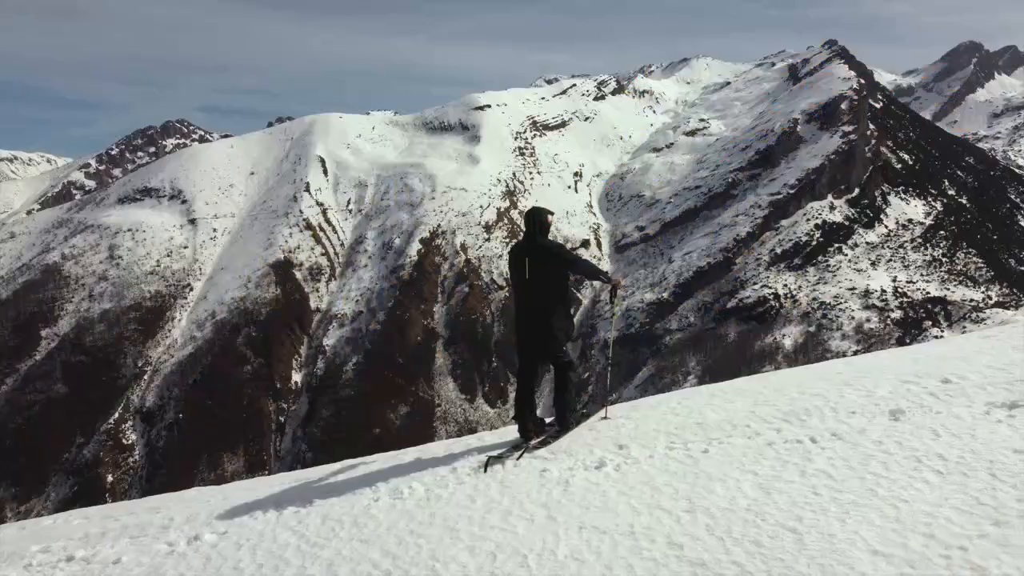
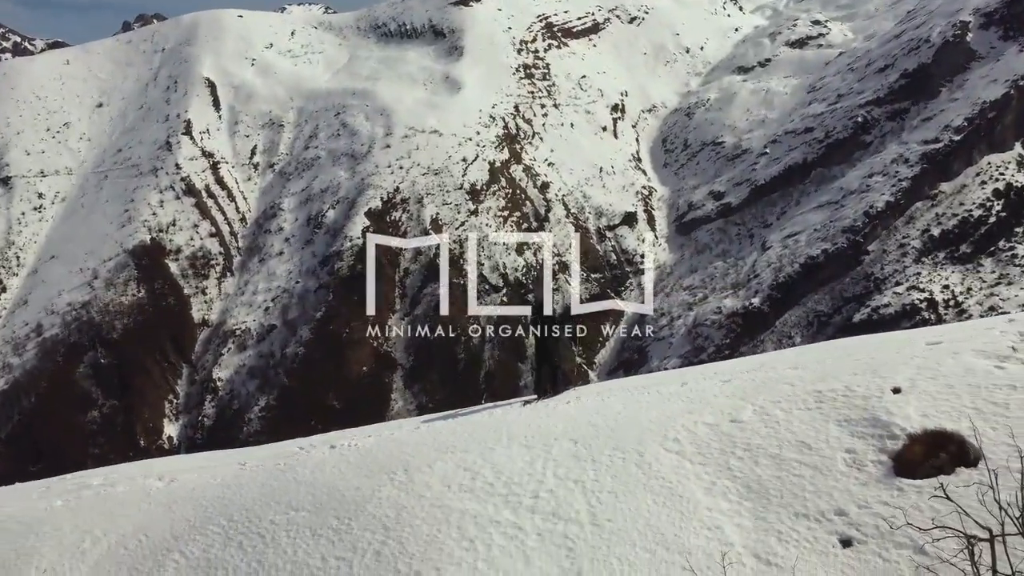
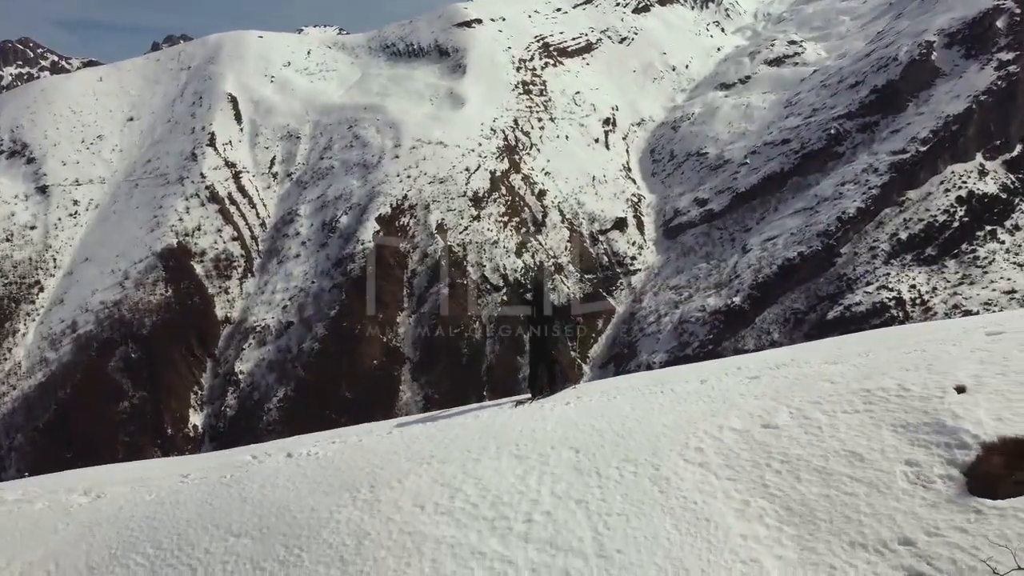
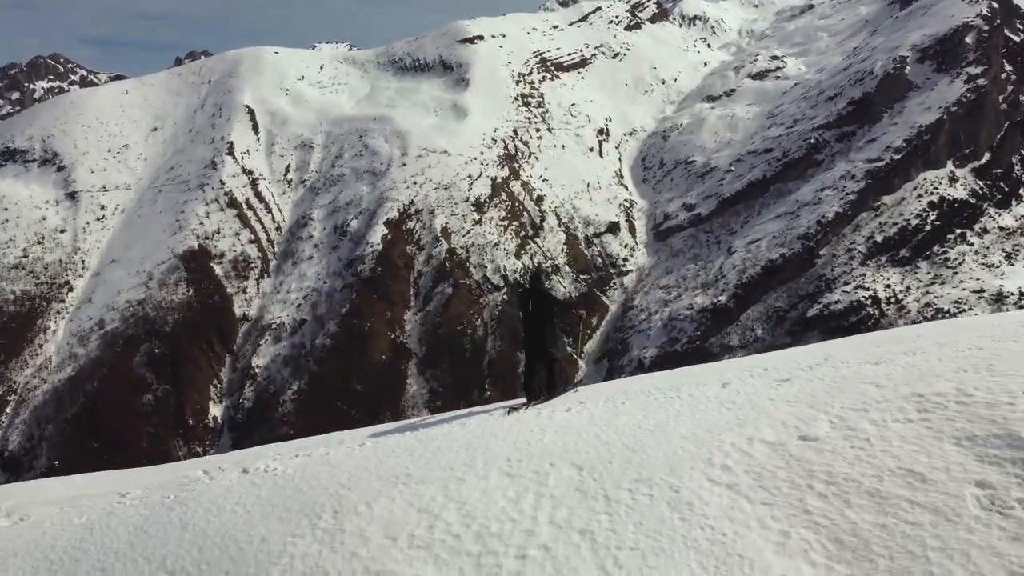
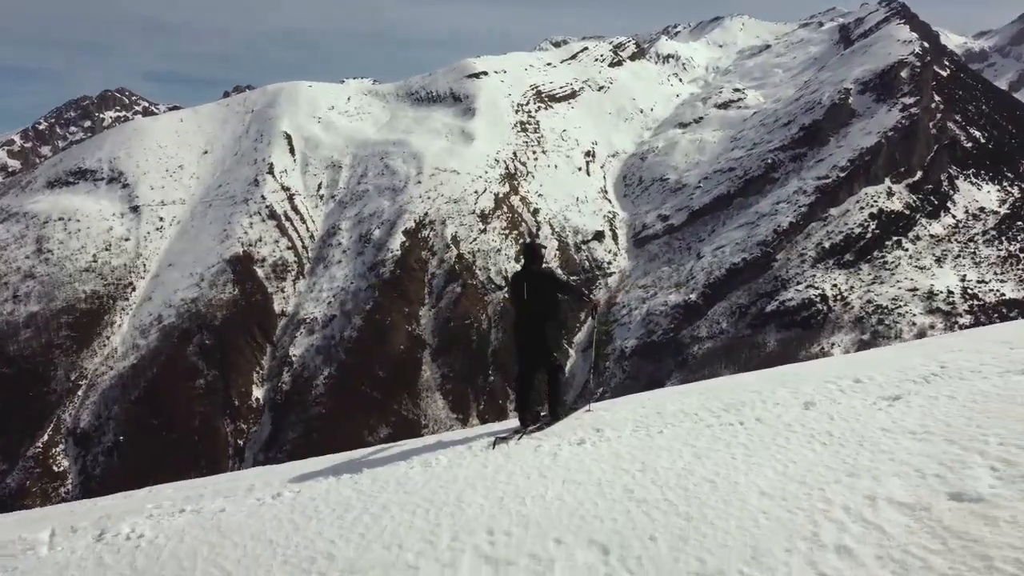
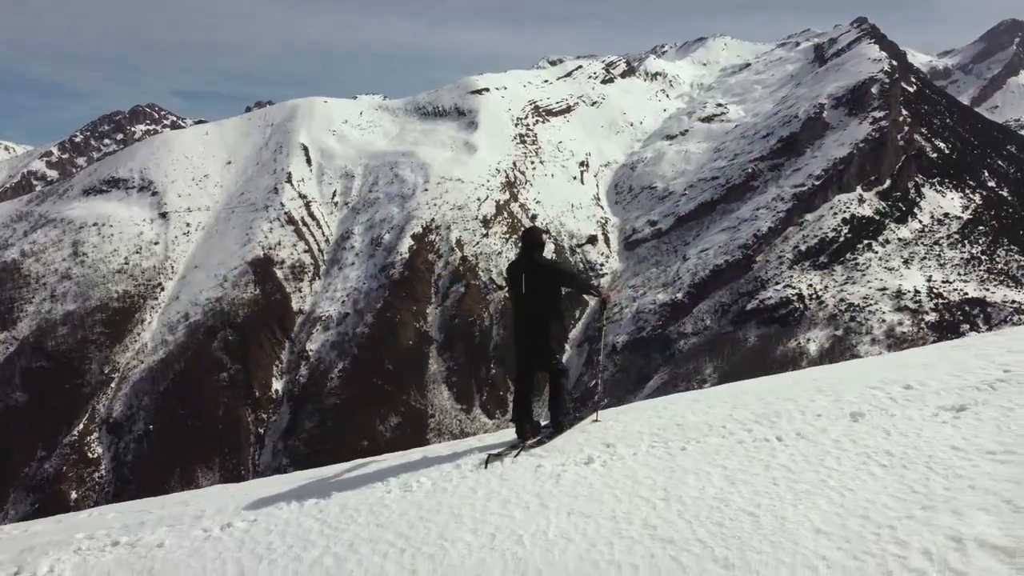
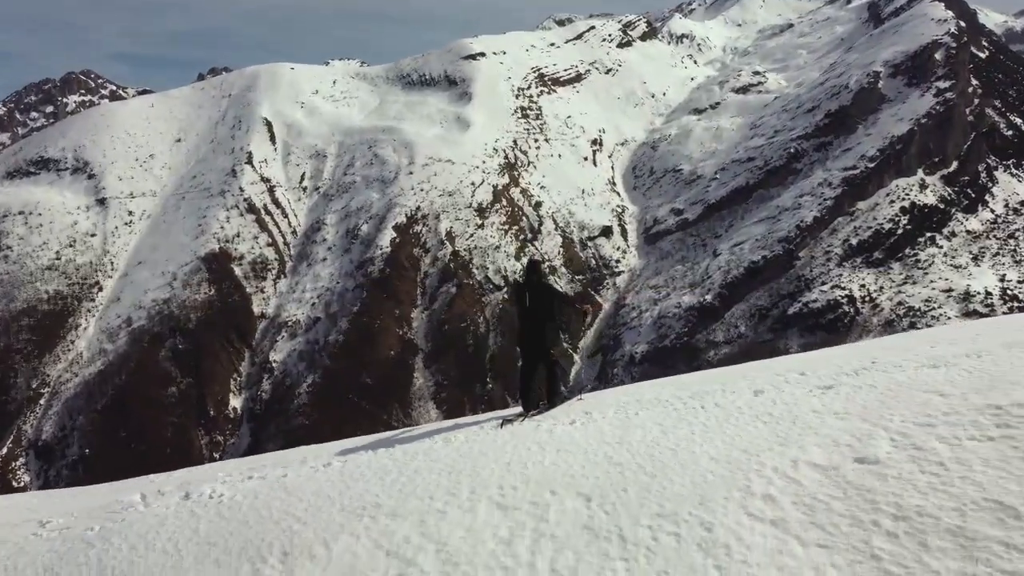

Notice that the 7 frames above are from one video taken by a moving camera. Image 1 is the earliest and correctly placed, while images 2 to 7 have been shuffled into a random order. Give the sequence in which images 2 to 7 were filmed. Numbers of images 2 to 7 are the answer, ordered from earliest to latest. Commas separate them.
6, 5, 7, 4, 3, 2
